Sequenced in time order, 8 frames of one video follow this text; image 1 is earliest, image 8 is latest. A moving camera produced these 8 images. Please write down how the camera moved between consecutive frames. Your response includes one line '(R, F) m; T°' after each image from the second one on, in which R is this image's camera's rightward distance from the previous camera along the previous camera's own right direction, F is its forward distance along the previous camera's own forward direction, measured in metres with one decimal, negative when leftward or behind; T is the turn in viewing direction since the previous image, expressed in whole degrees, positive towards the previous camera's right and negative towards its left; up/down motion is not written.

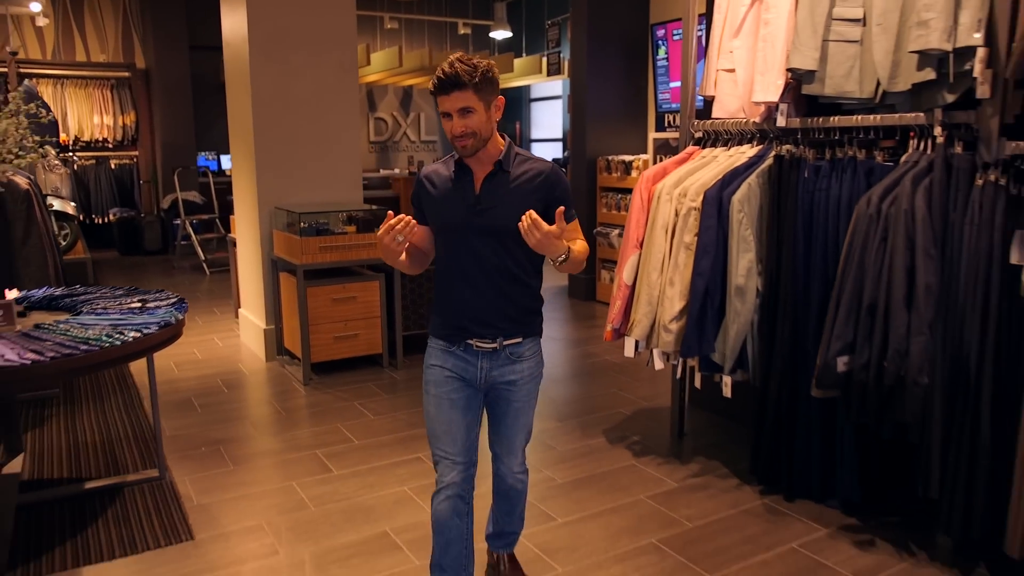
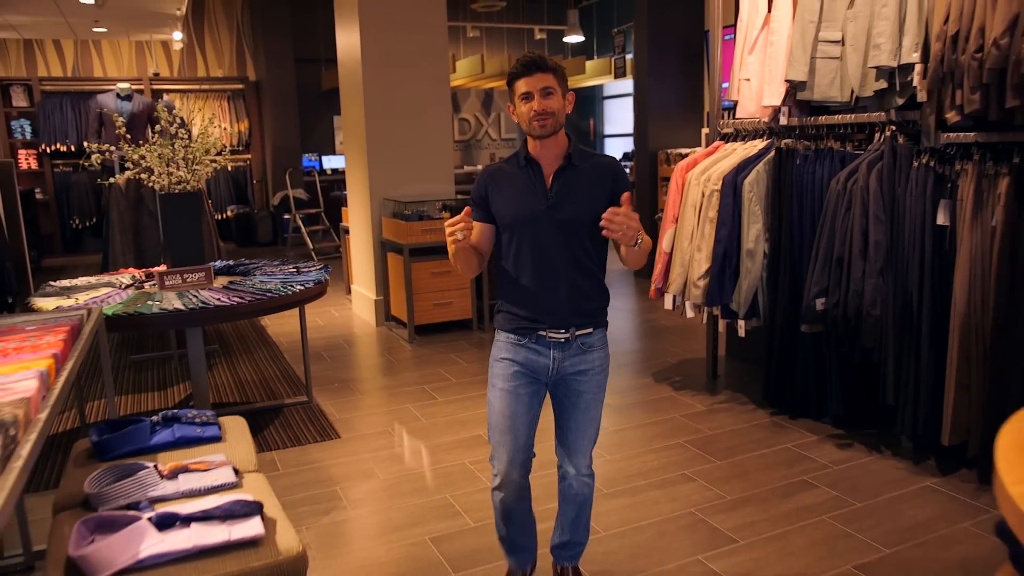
(+0.1, -1.0) m; -6°
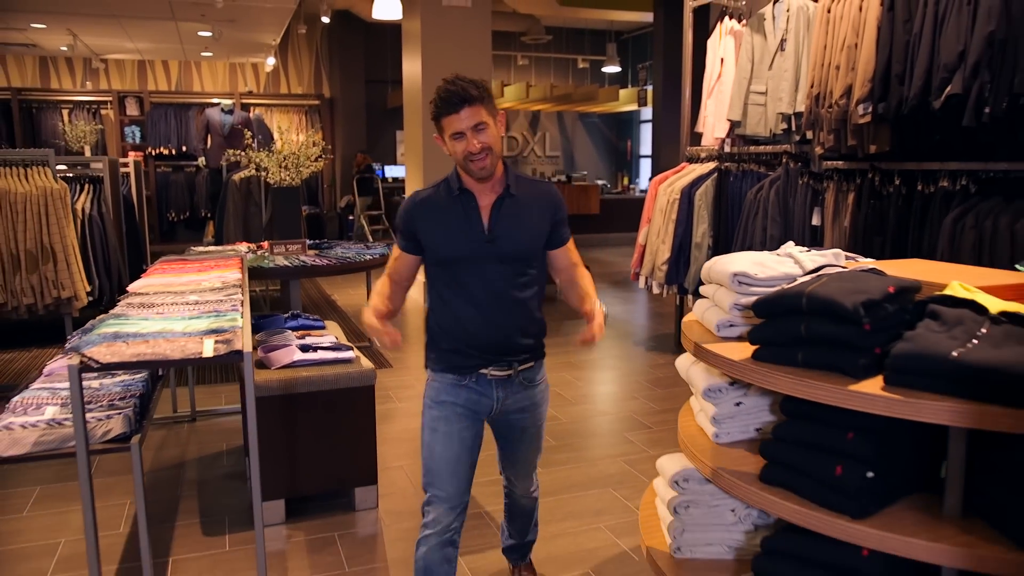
(+0.3, -1.4) m; -4°
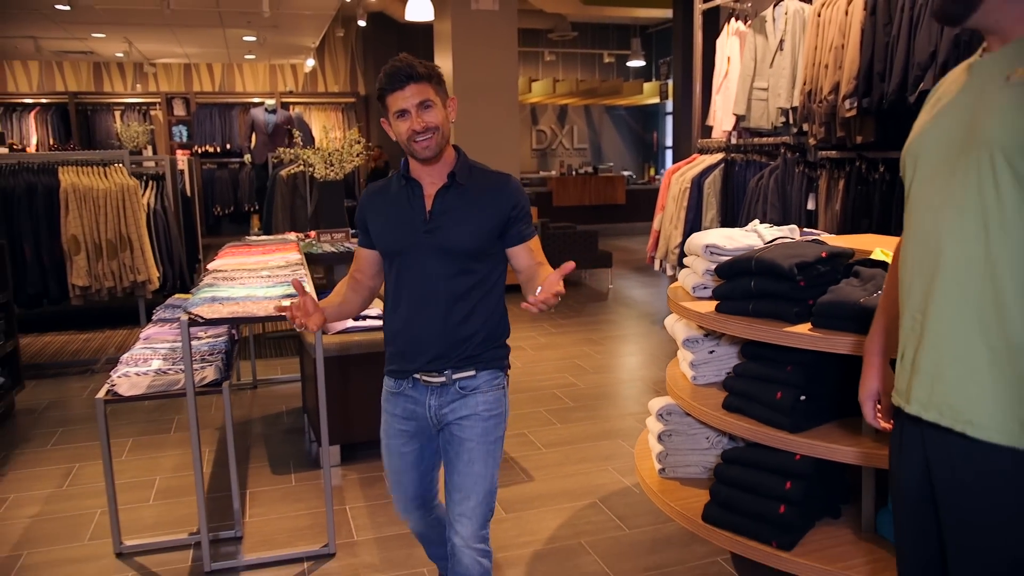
(+0.1, -0.5) m; -2°
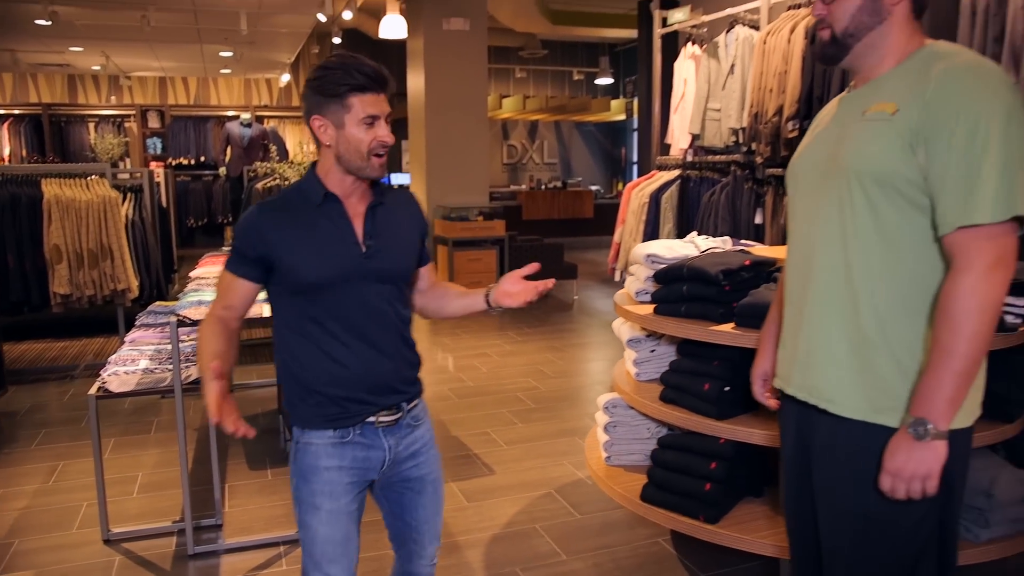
(0.0, -0.3) m; +2°
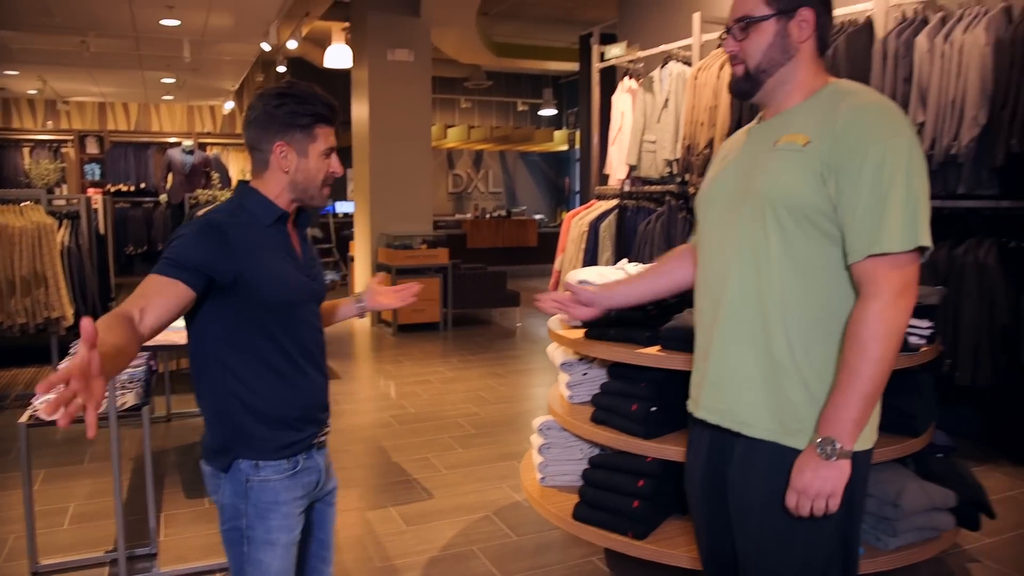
(0.0, -0.1) m; +4°
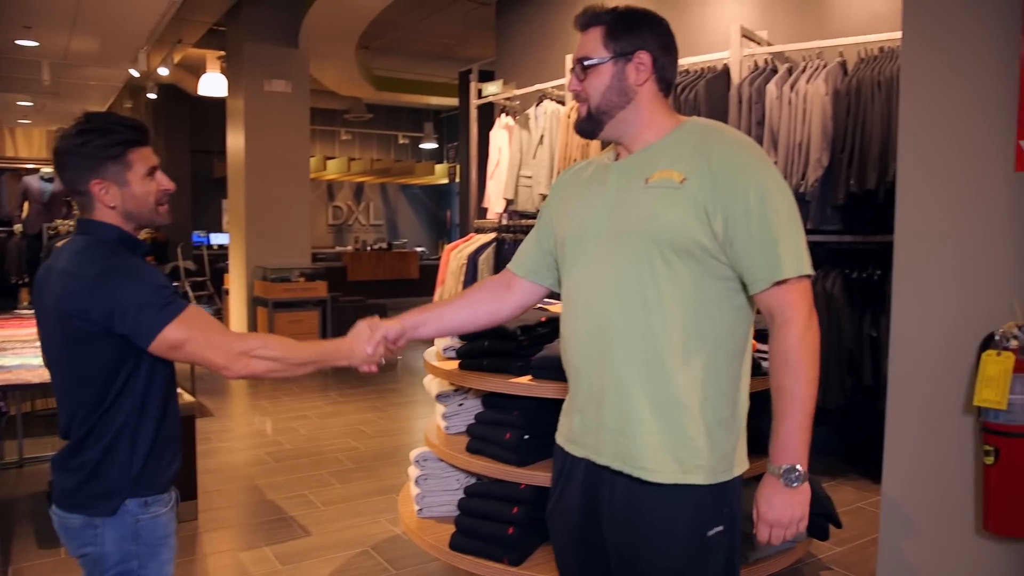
(0.0, -0.1) m; +8°
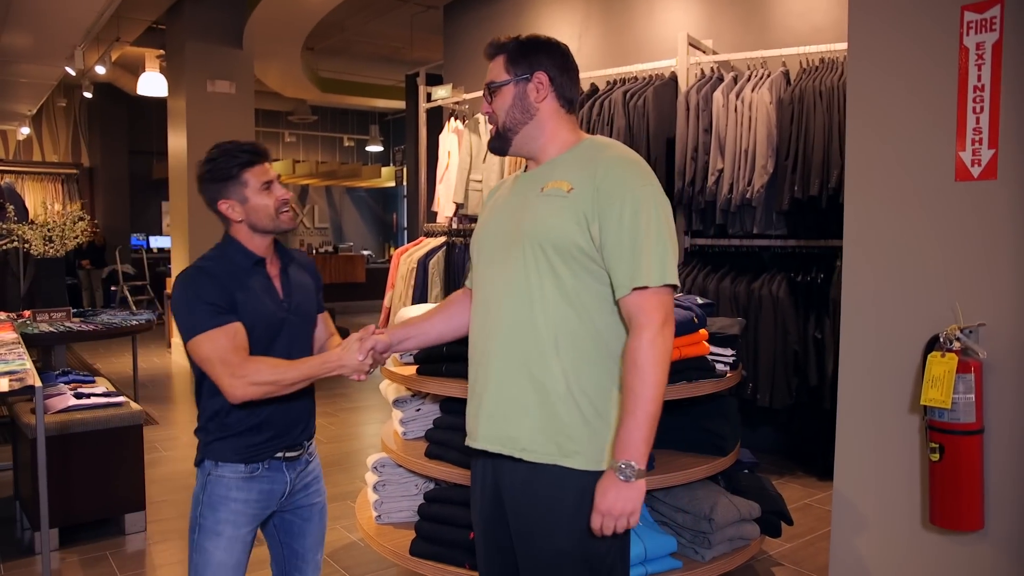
(0.0, 0.0) m; +4°
